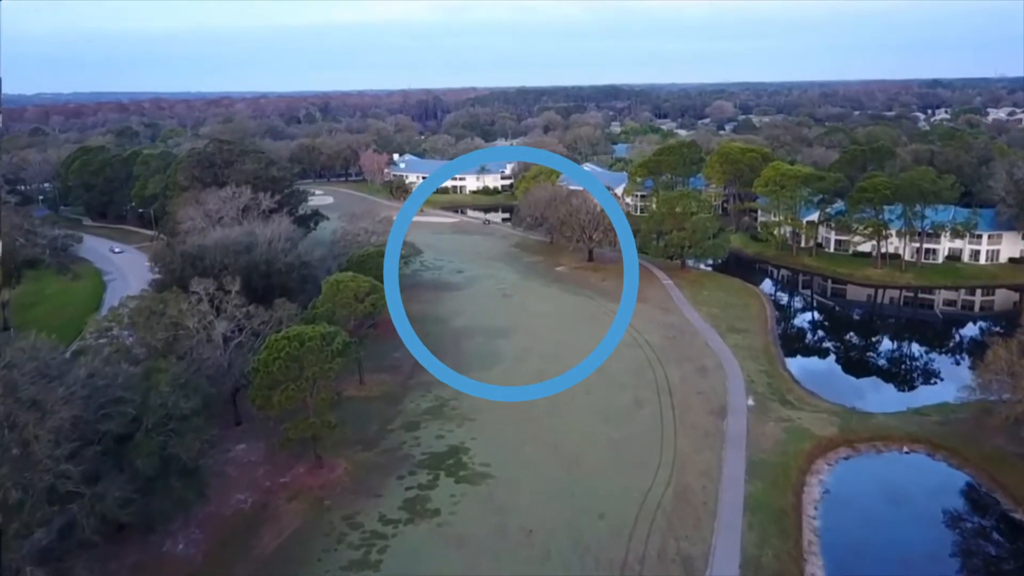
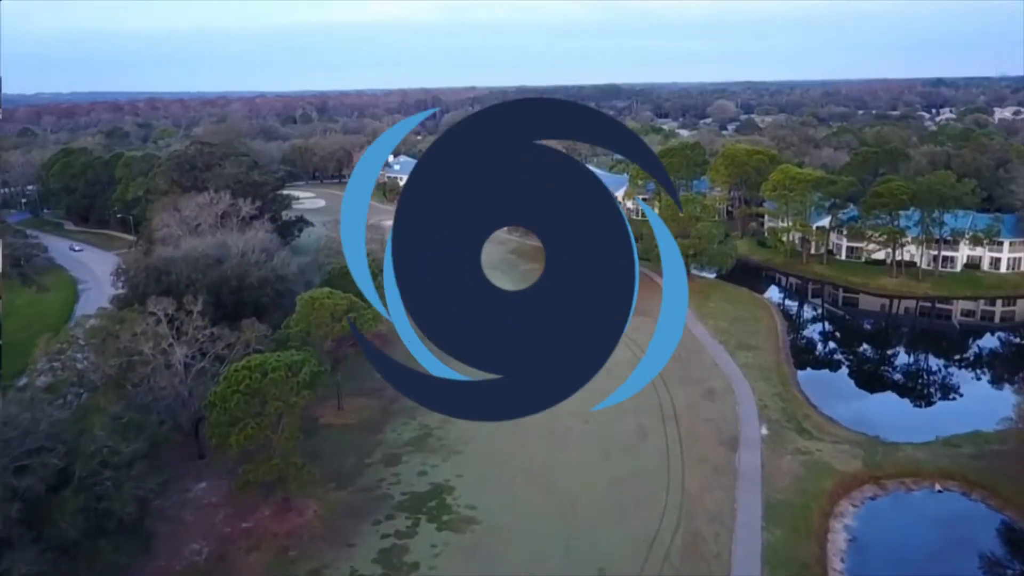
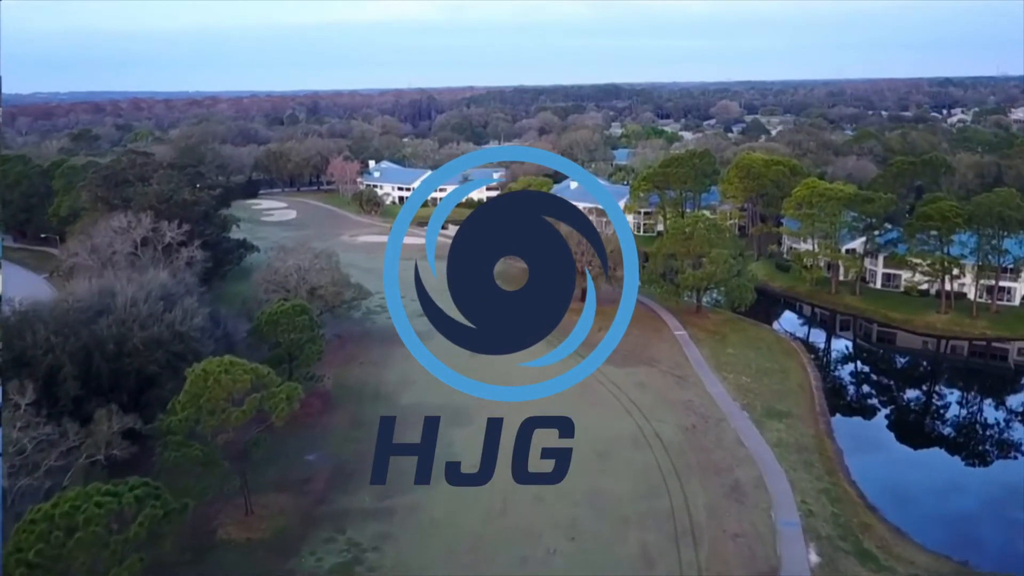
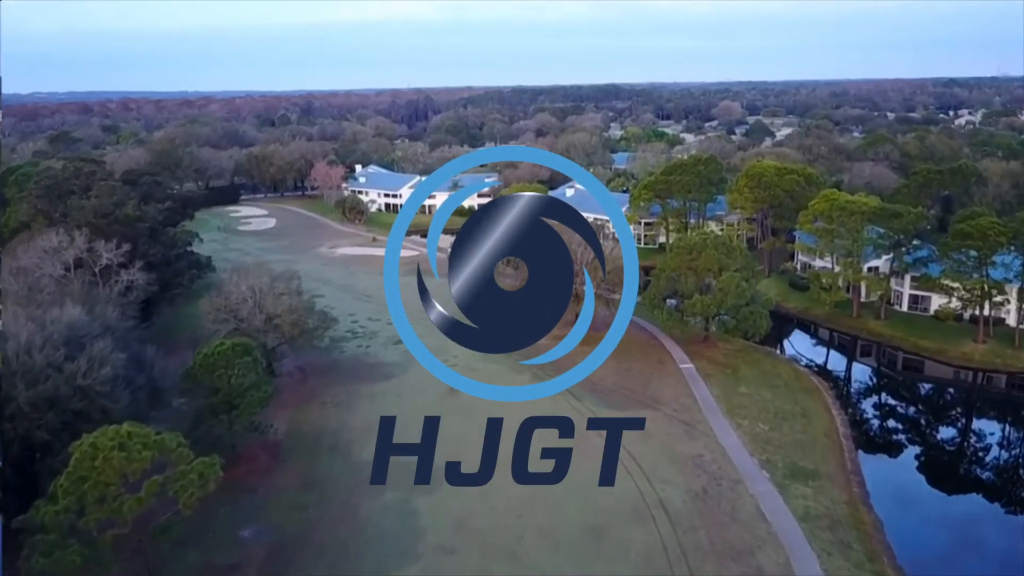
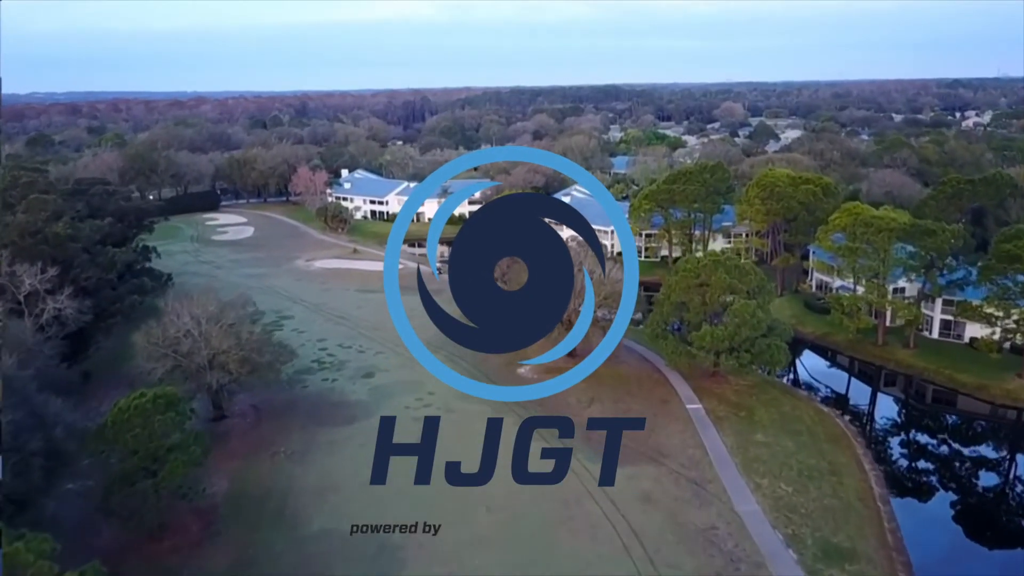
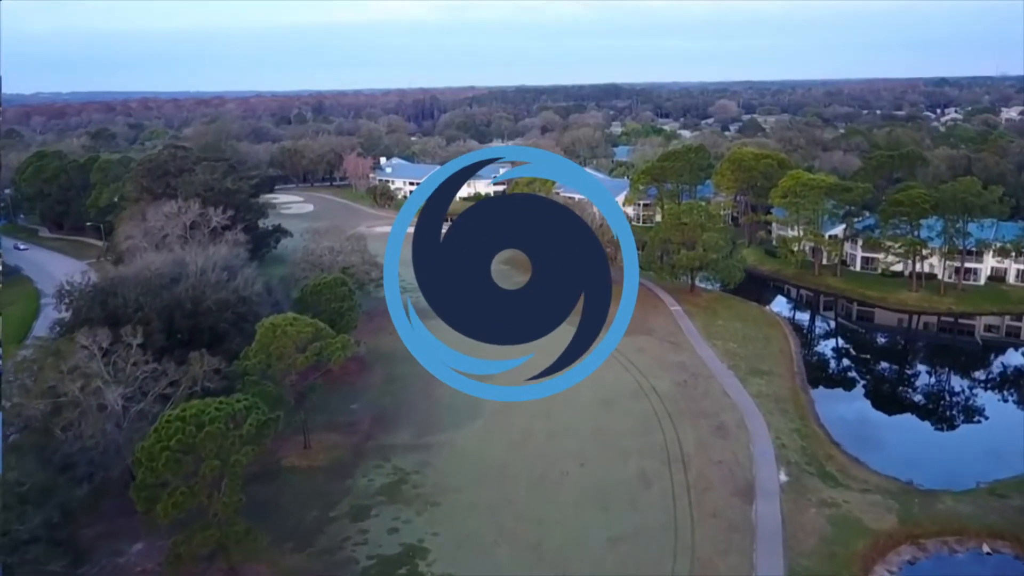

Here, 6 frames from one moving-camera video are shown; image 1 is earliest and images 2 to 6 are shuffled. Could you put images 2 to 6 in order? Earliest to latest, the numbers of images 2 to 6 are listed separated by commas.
2, 6, 3, 4, 5
